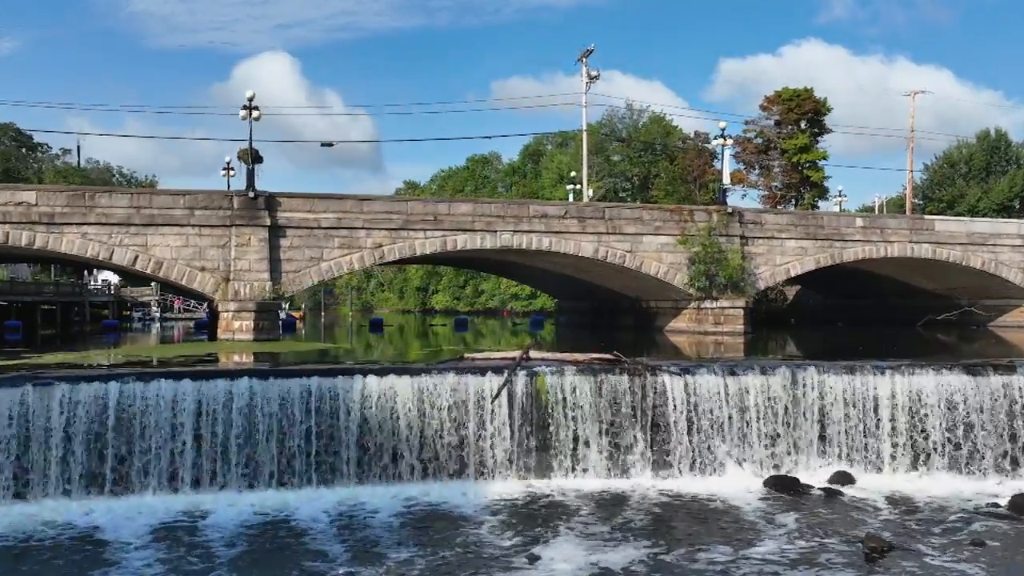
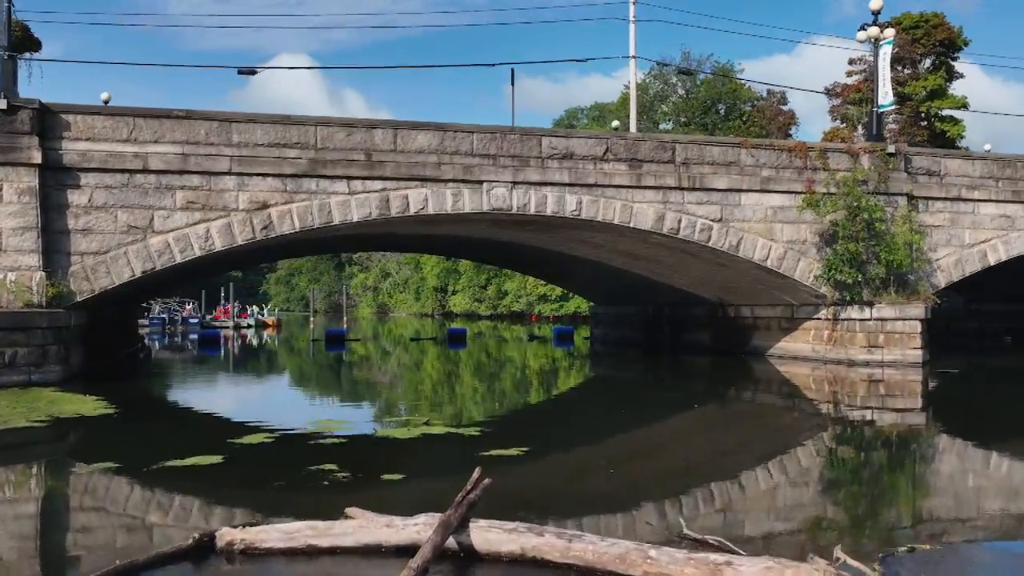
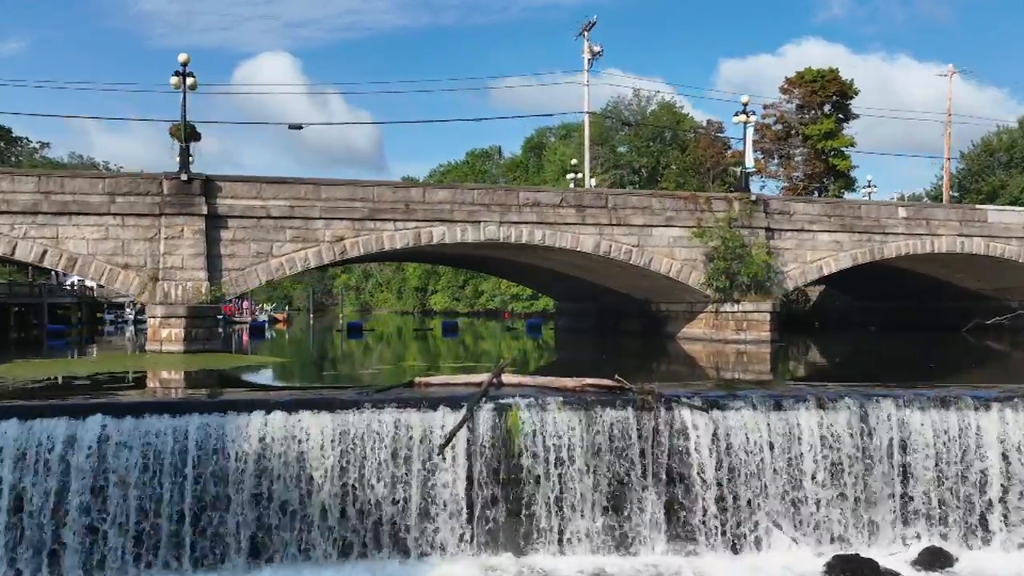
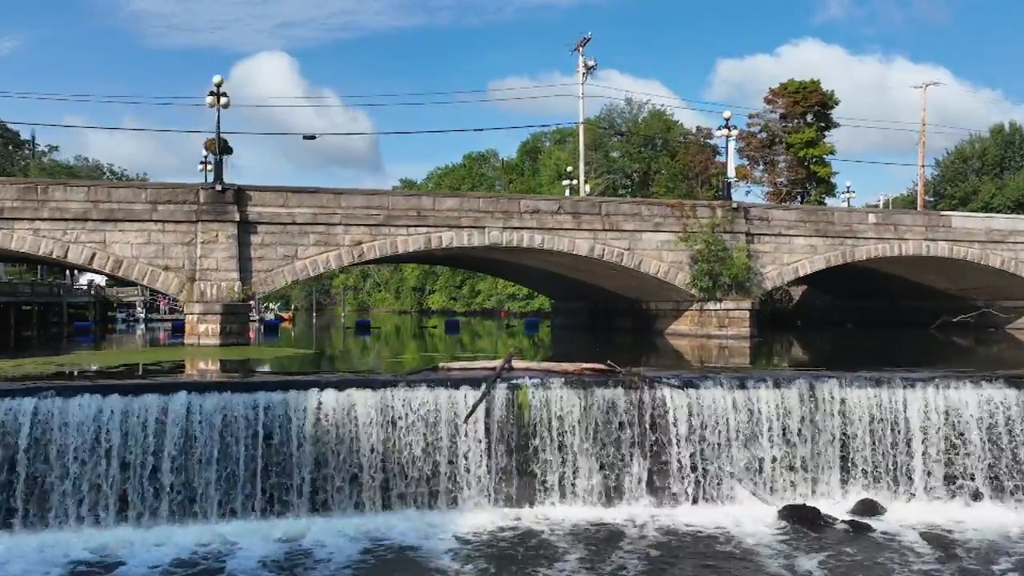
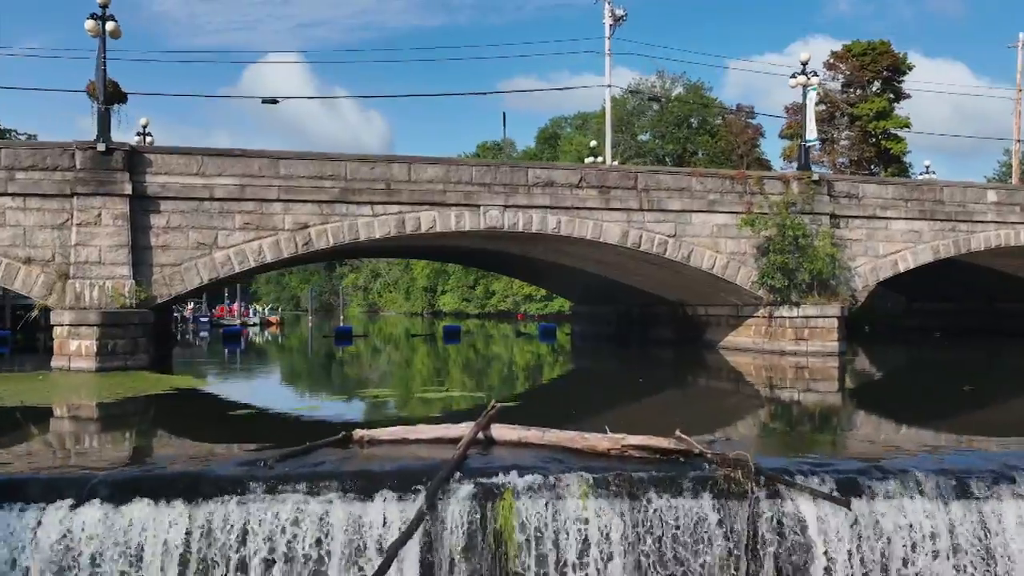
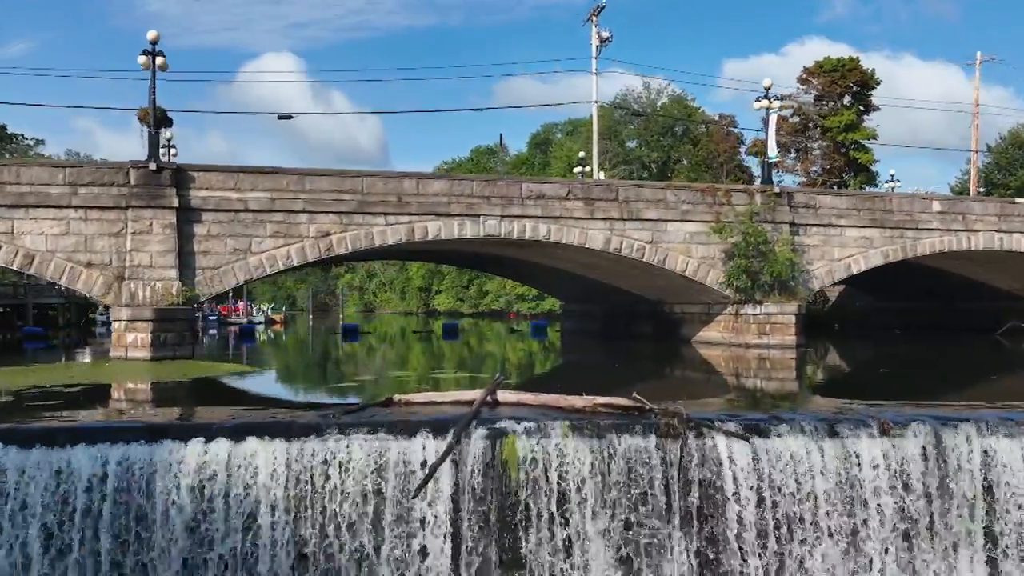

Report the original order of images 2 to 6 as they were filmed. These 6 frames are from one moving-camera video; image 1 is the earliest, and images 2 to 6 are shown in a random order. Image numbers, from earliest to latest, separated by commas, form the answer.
4, 3, 6, 5, 2
